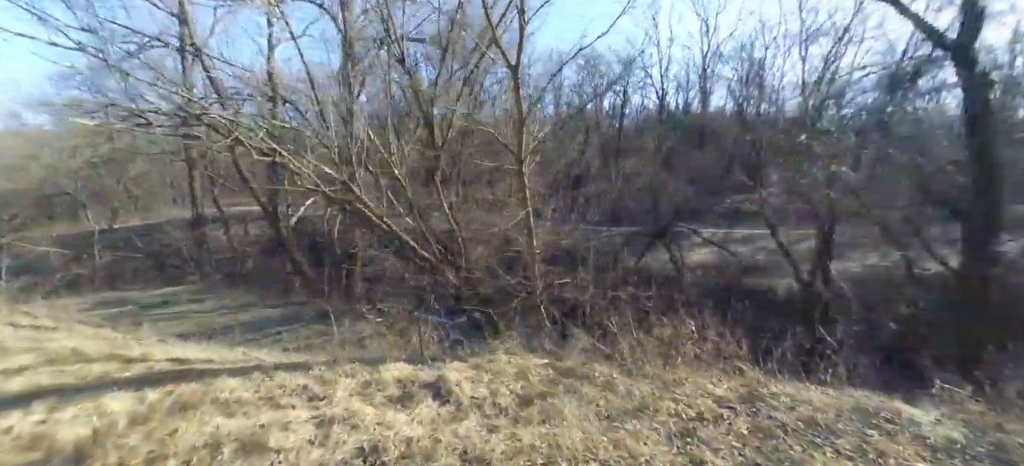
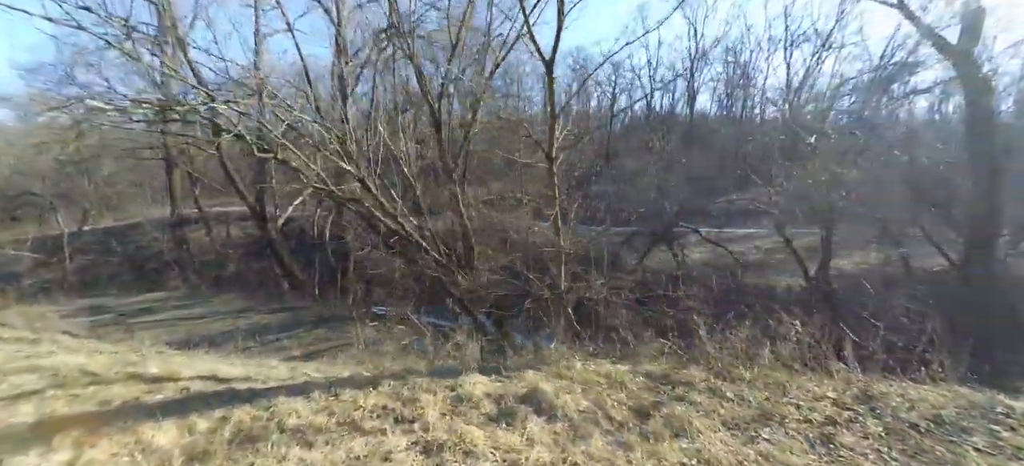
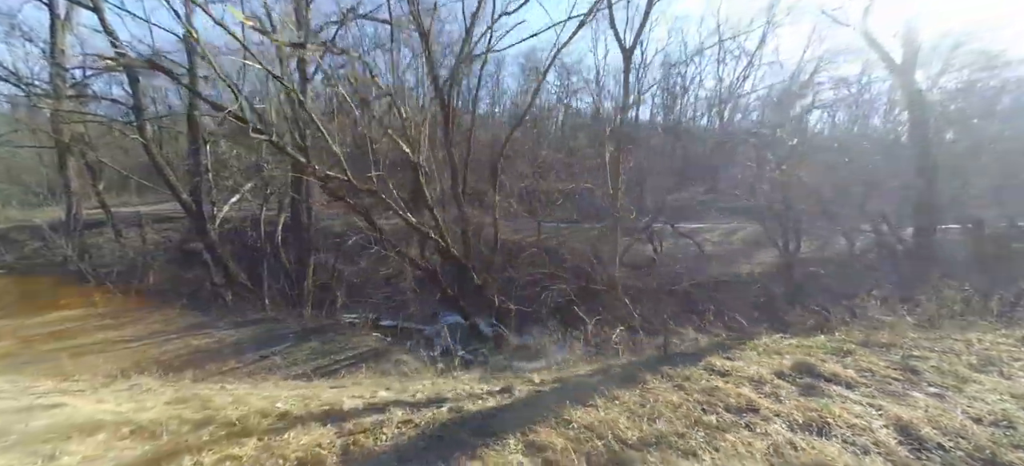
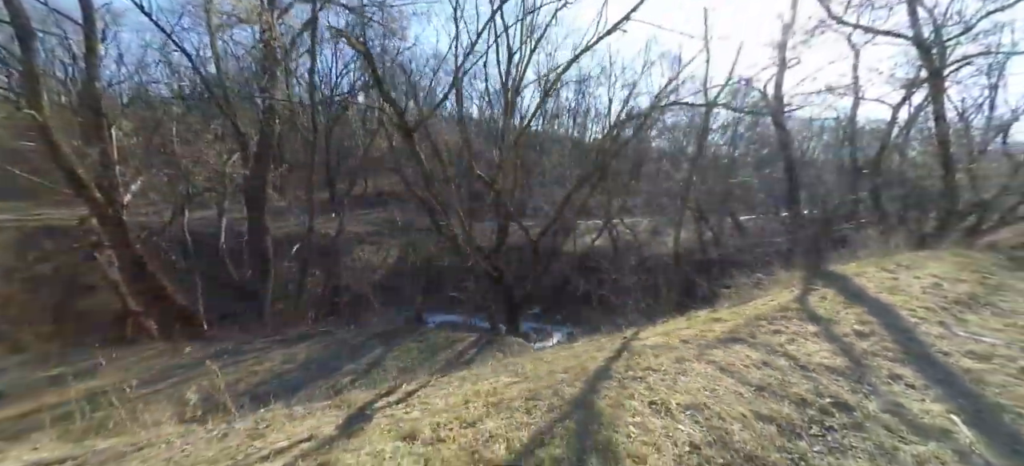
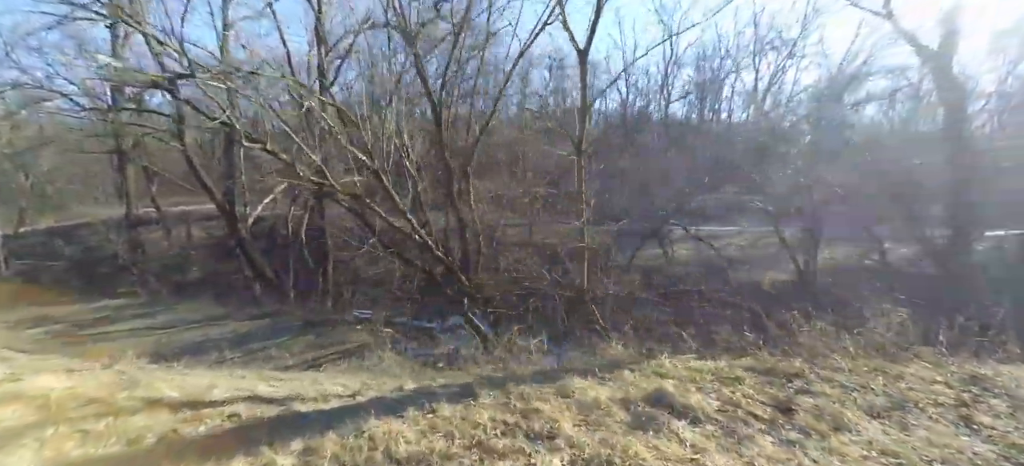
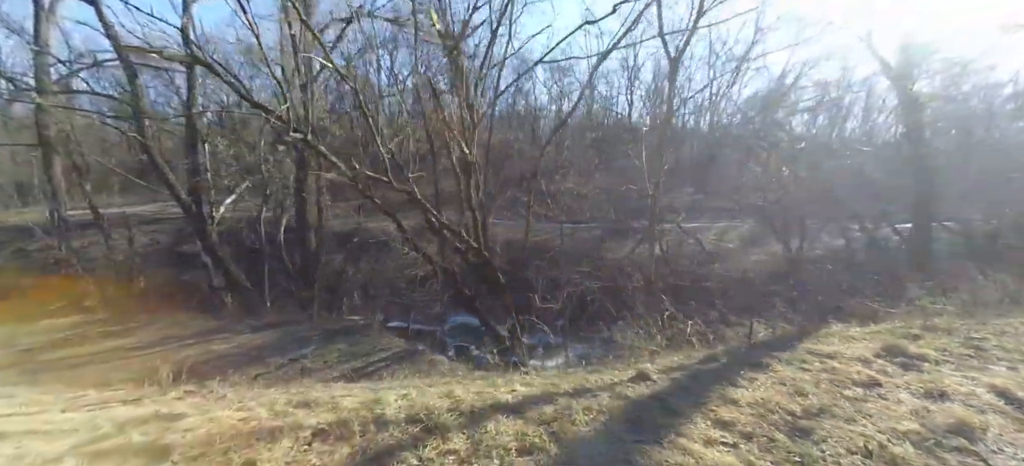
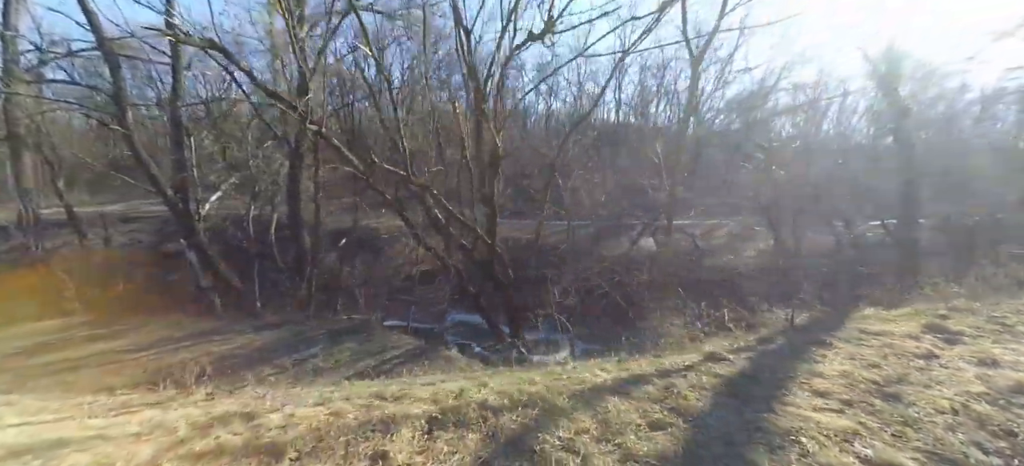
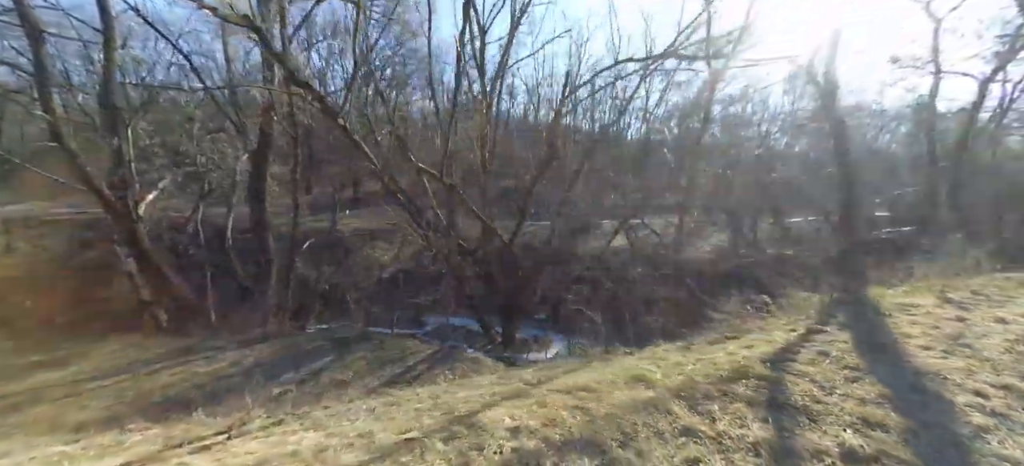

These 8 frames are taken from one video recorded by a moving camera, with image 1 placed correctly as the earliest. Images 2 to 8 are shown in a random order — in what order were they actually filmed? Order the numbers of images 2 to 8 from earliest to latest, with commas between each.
2, 5, 3, 6, 7, 8, 4
